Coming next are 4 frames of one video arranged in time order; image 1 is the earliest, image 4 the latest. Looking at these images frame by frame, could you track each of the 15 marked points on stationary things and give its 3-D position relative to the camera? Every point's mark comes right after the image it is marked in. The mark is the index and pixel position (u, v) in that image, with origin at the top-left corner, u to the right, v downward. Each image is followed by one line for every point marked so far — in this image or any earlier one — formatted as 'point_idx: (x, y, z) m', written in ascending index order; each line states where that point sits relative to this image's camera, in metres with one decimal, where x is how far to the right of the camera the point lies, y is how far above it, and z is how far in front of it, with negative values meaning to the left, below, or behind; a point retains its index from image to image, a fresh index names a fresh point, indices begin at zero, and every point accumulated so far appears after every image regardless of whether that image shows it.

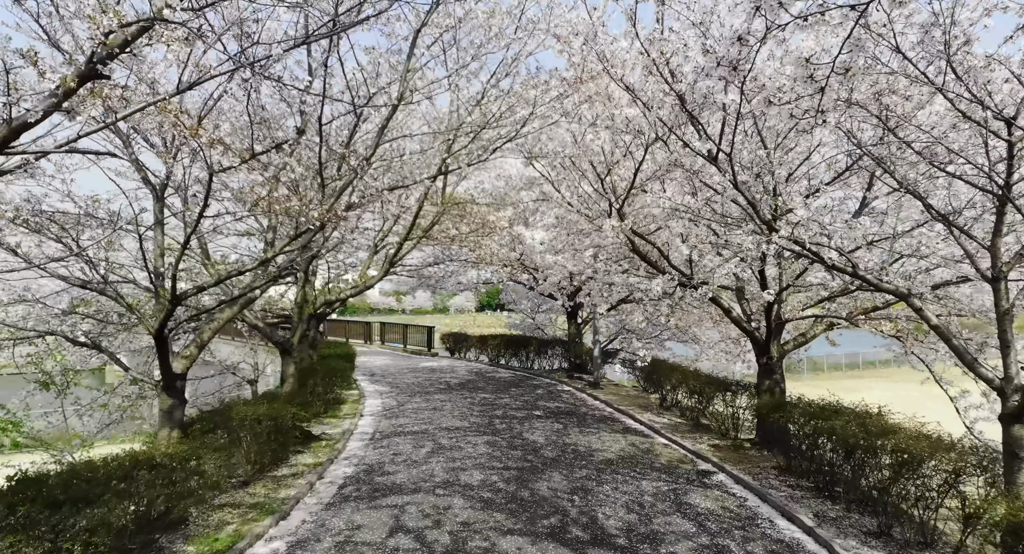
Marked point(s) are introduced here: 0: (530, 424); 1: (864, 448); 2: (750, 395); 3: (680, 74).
0: (+0.3, -2.5, +11.5) m
1: (+3.8, -1.9, +7.2) m
2: (+3.7, -1.9, +10.4) m
3: (+1.8, +2.1, +6.9) m
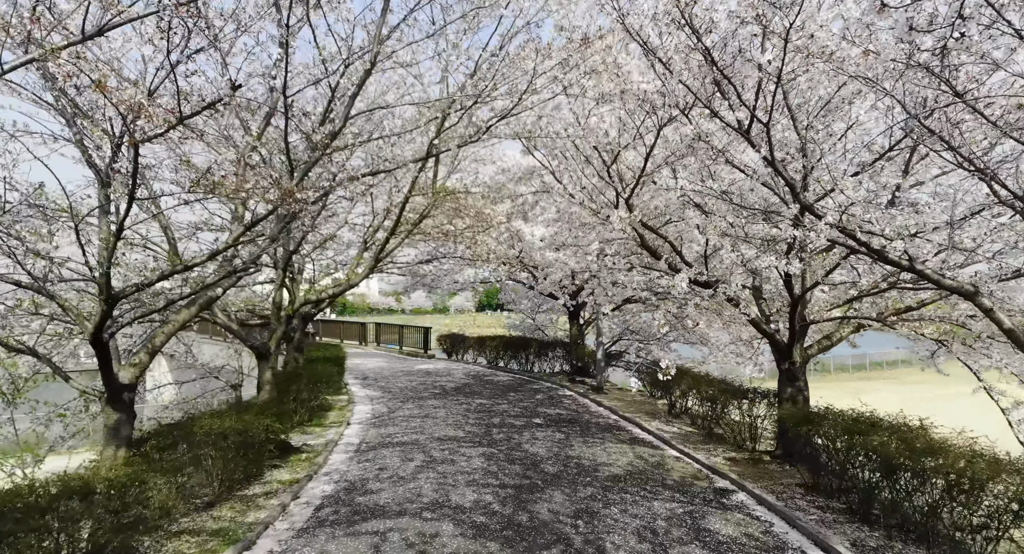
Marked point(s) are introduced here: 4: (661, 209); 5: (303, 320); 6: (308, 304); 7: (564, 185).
0: (+0.3, -2.5, +10.6) m
1: (+3.8, -1.8, +6.3) m
2: (+3.7, -1.8, +9.5) m
3: (+1.7, +2.2, +6.1) m
4: (+2.1, +1.0, +9.5) m
5: (-4.3, -0.9, +13.5) m
6: (-3.1, -0.4, +9.9) m
7: (+0.8, +1.4, +10.2) m
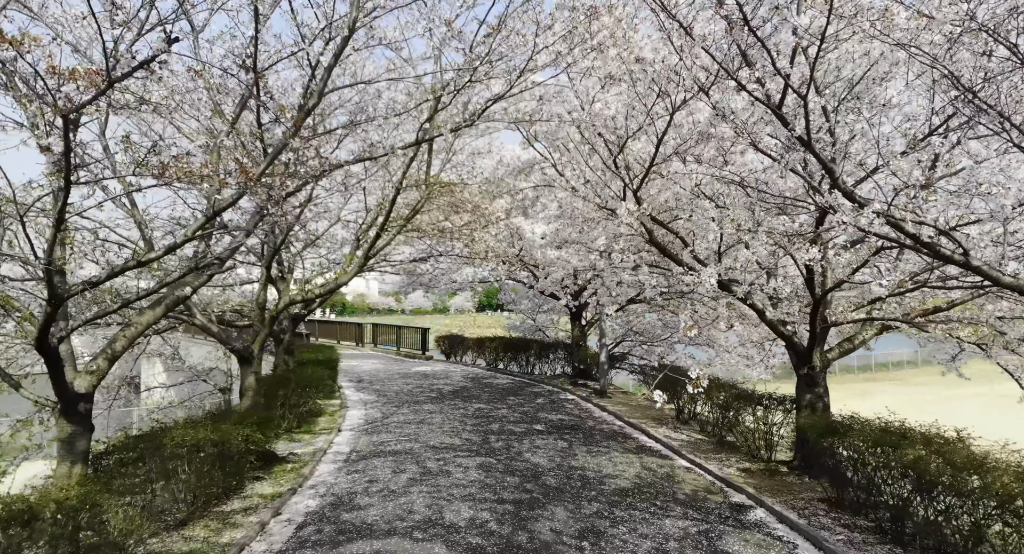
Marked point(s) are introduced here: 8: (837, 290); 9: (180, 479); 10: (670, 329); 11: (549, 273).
0: (+0.3, -2.5, +10.1) m
1: (+3.8, -1.8, +5.7) m
2: (+3.7, -1.8, +8.9) m
3: (+1.7, +2.2, +5.5) m
4: (+2.1, +1.0, +8.9) m
5: (-4.3, -0.9, +12.9) m
6: (-3.1, -0.4, +9.3) m
7: (+0.8, +1.4, +9.6) m
8: (+3.7, -0.1, +7.5) m
9: (-3.3, -2.0, +6.6) m
10: (+4.0, -1.3, +16.8) m
11: (+0.7, +0.1, +12.9) m
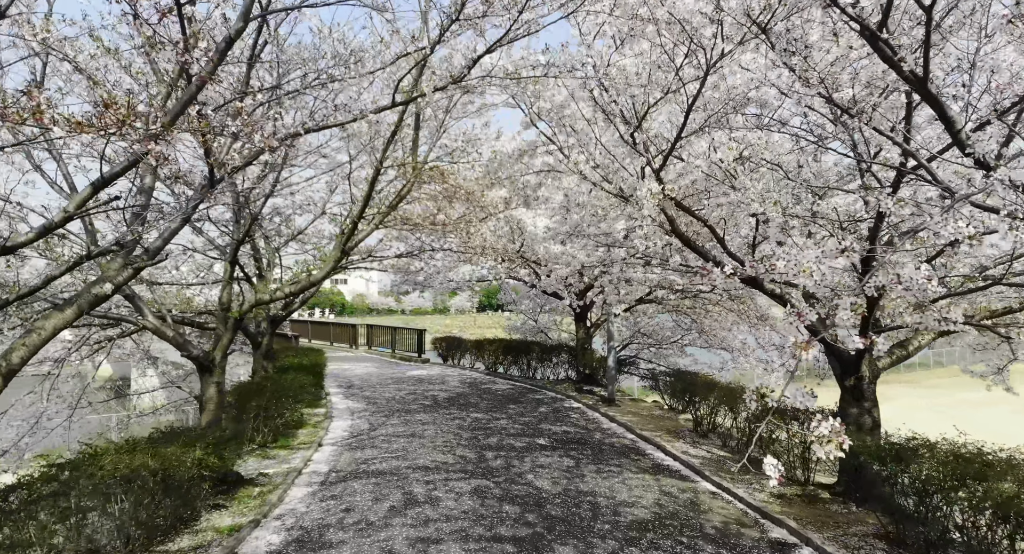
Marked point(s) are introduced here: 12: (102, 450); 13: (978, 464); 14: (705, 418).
0: (+0.3, -2.5, +8.9) m
1: (+3.8, -1.8, +4.6) m
2: (+3.7, -1.8, +7.8) m
3: (+1.7, +2.2, +4.3) m
4: (+2.1, +1.0, +7.7) m
5: (-4.3, -0.8, +11.8) m
6: (-3.1, -0.3, +8.1) m
7: (+0.8, +1.5, +8.4) m
8: (+3.7, -0.1, +6.3) m
9: (-3.3, -2.0, +5.5) m
10: (+4.0, -1.3, +15.7) m
11: (+0.7, +0.1, +11.8) m
12: (-3.8, -1.6, +6.1) m
13: (+4.0, -1.6, +5.7) m
14: (+3.0, -2.2, +10.3) m
